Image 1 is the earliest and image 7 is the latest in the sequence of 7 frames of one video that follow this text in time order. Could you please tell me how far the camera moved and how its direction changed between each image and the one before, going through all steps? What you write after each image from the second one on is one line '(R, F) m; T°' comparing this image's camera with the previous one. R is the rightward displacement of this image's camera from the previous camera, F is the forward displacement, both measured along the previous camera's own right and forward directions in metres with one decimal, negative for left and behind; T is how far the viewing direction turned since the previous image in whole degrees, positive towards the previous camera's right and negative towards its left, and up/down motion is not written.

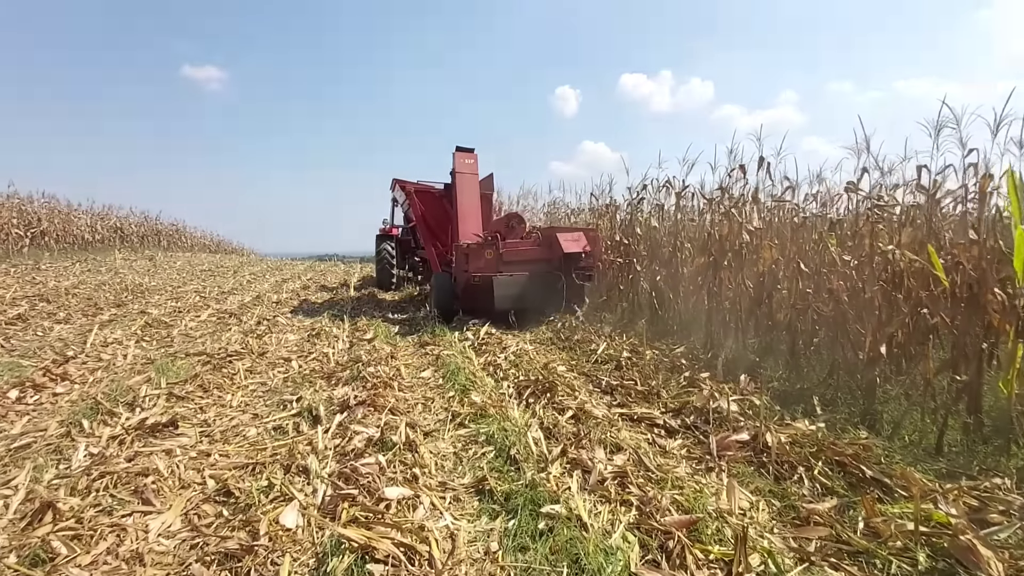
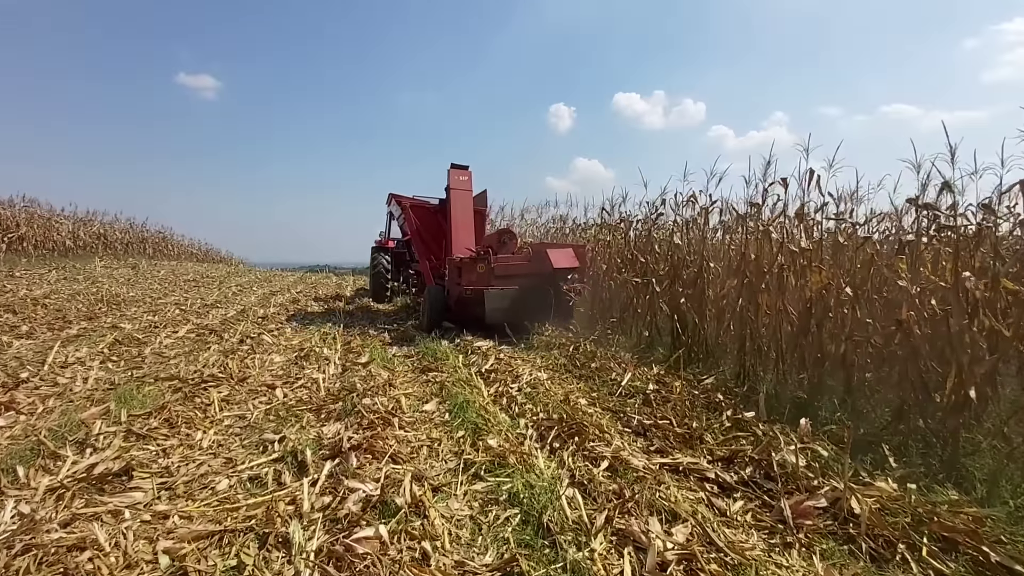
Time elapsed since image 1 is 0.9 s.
(-0.2, +0.4) m; +1°
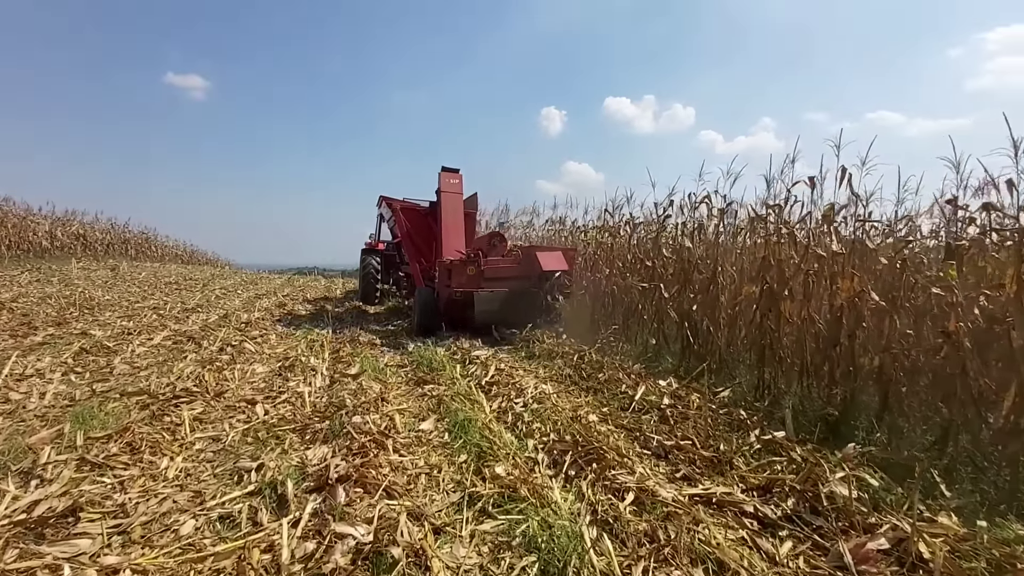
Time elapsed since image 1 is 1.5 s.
(-0.1, +0.3) m; +1°
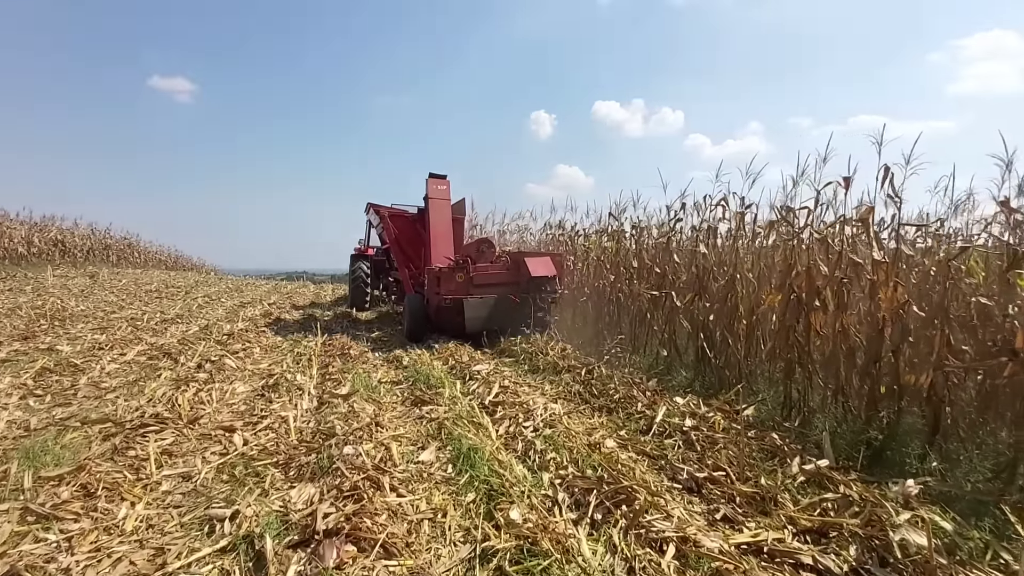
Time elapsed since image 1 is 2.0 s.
(-0.1, +0.3) m; +1°
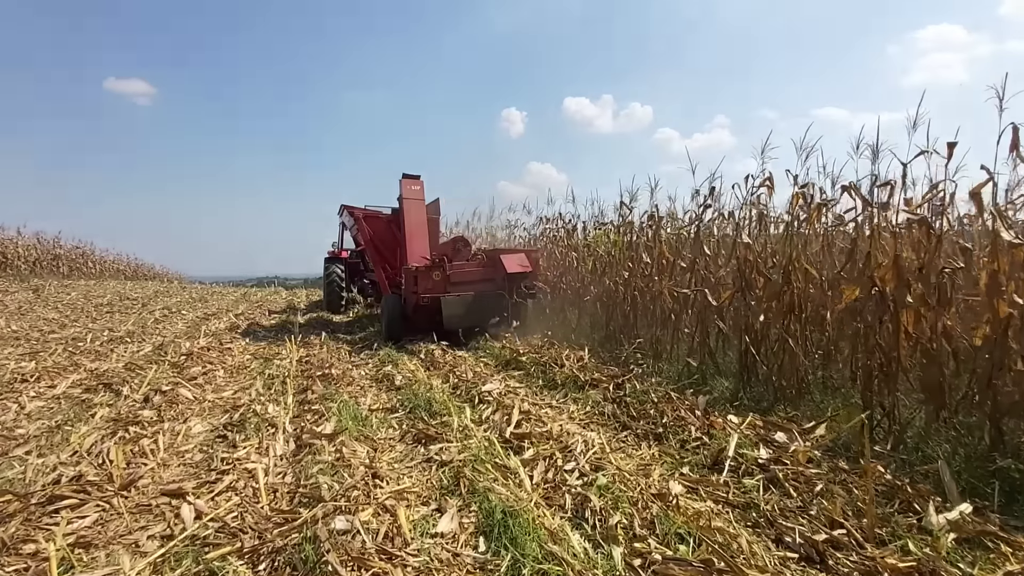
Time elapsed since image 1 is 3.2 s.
(-0.3, +0.7) m; +3°
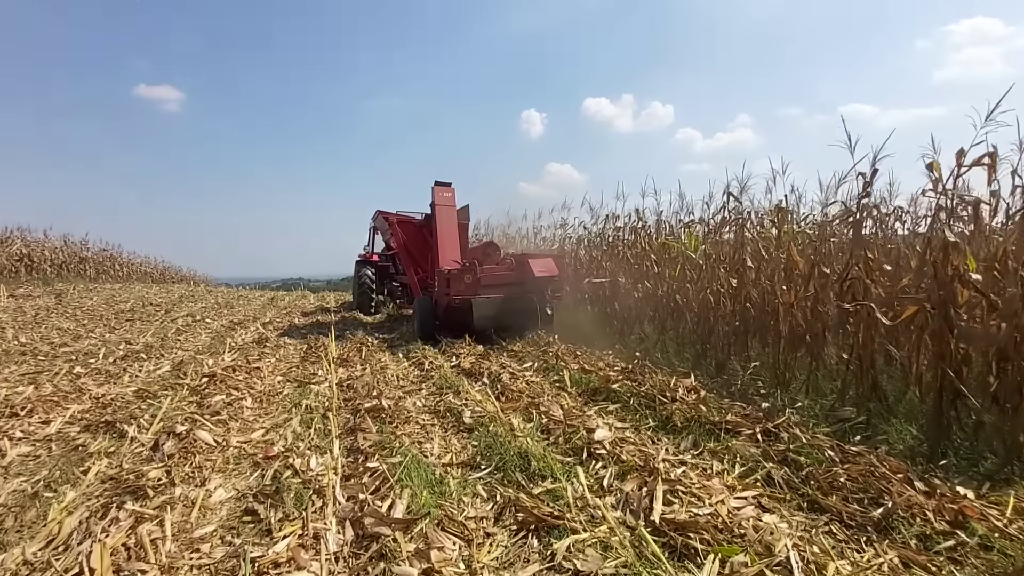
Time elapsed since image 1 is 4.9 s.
(-0.5, +0.9) m; -2°
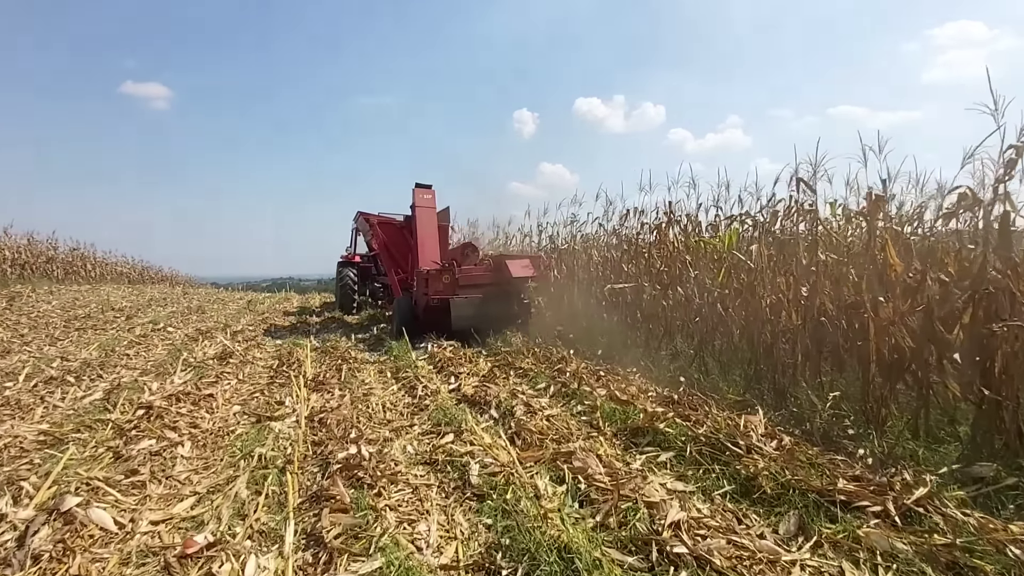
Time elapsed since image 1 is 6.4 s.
(-0.2, +0.9) m; +1°
